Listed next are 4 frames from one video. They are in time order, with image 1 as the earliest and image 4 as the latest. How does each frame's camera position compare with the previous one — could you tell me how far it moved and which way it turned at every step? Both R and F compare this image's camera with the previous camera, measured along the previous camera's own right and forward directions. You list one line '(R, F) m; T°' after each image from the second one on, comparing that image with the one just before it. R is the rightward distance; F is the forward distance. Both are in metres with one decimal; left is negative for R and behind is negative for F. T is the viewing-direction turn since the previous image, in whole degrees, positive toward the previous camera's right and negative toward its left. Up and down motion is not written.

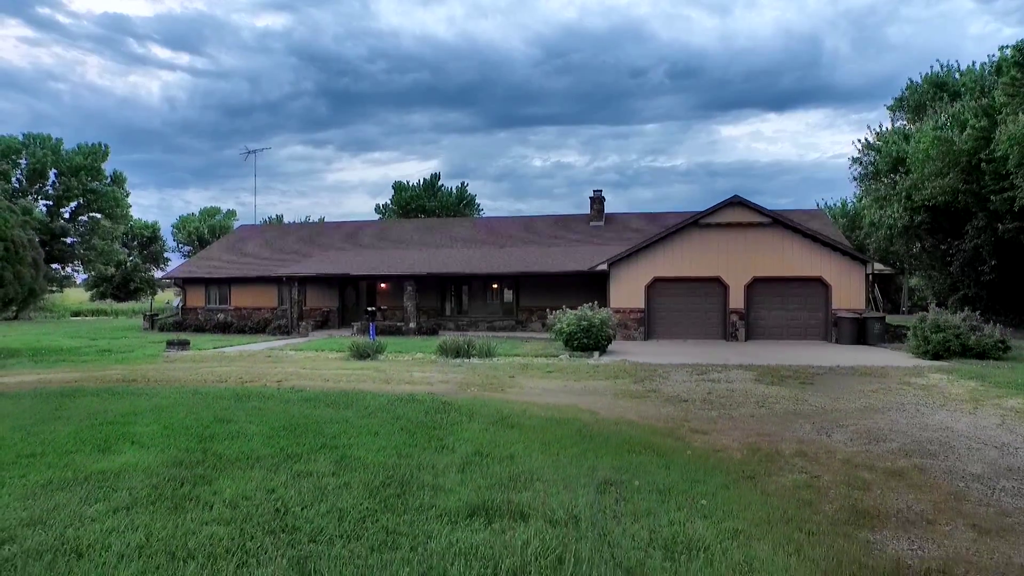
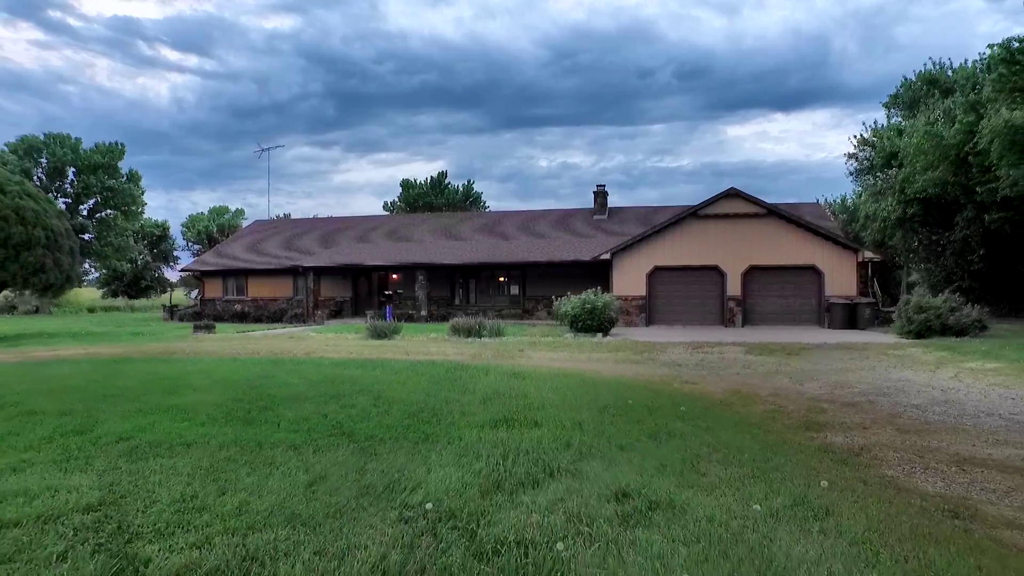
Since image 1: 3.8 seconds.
(-0.1, -1.0) m; 0°
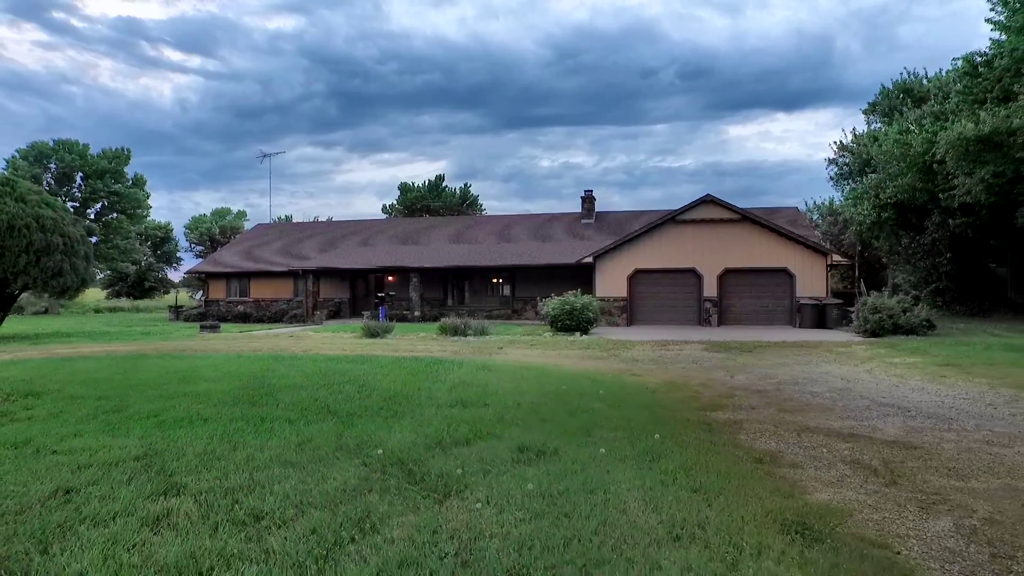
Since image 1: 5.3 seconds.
(+0.5, -1.2) m; 0°
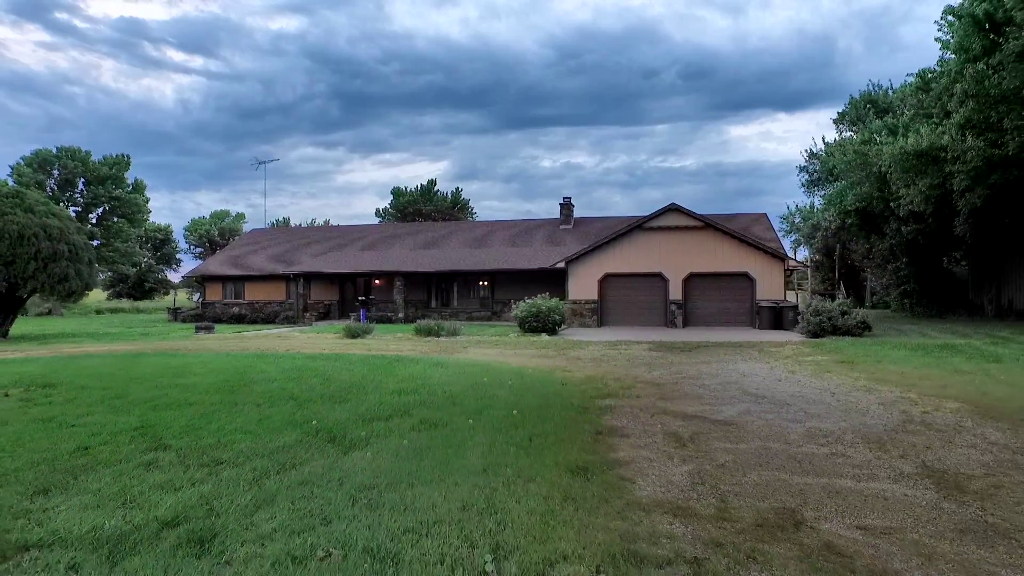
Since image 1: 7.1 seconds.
(+0.9, -1.4) m; 0°
